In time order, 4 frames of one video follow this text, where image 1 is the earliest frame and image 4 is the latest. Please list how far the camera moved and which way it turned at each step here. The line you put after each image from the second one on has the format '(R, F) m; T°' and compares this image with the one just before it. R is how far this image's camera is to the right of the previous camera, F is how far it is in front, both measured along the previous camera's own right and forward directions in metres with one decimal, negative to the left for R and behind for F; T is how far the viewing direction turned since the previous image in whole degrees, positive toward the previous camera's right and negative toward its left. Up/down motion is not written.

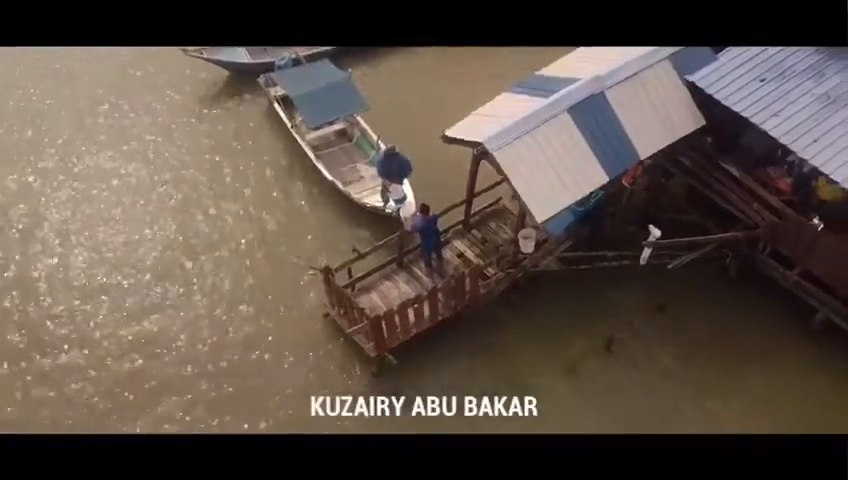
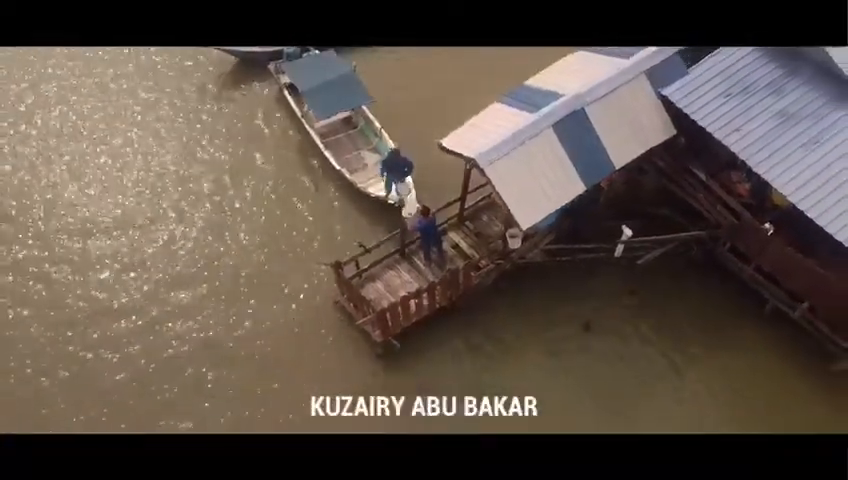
(+0.5, -1.4) m; -3°
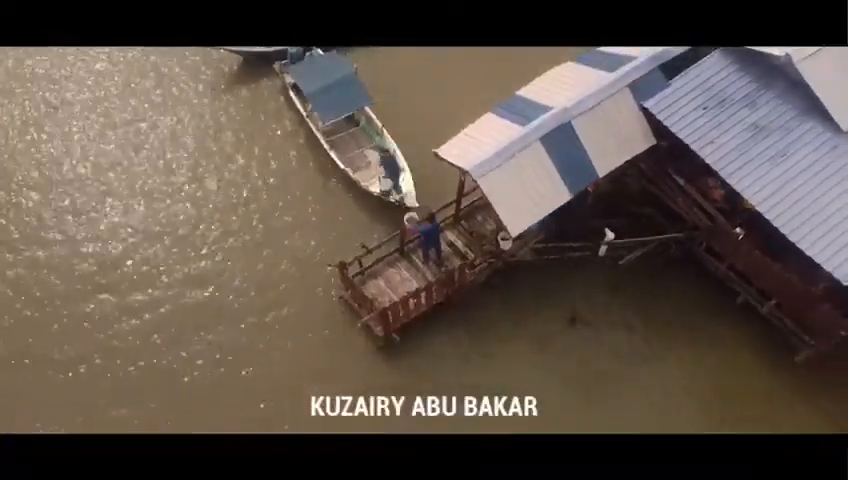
(0.0, -0.9) m; 0°
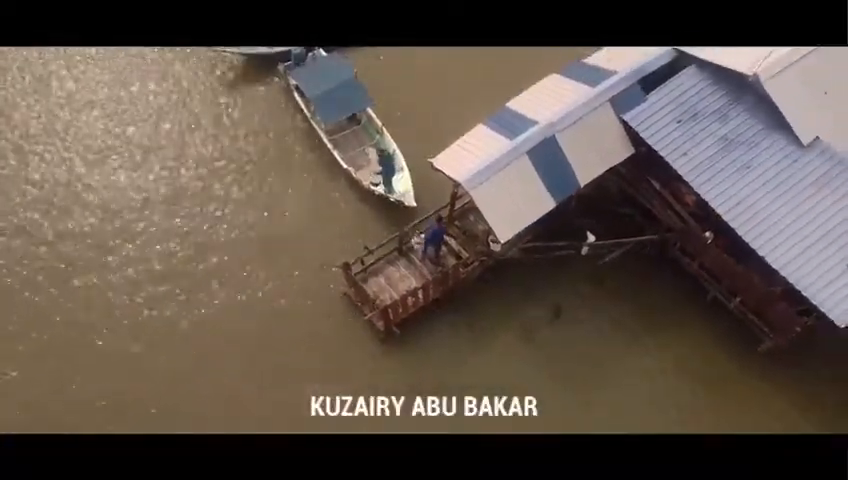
(0.0, -1.1) m; 0°
